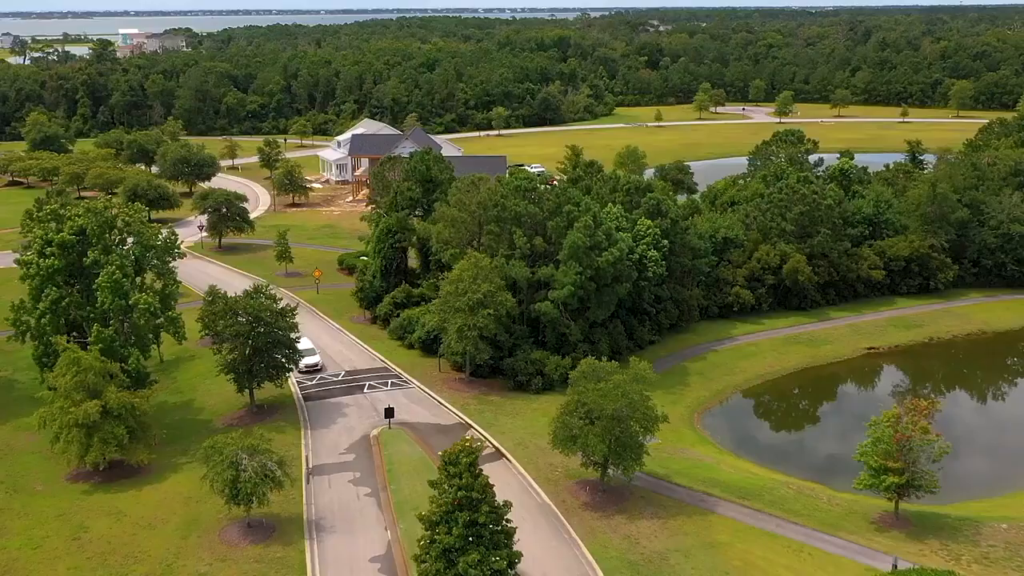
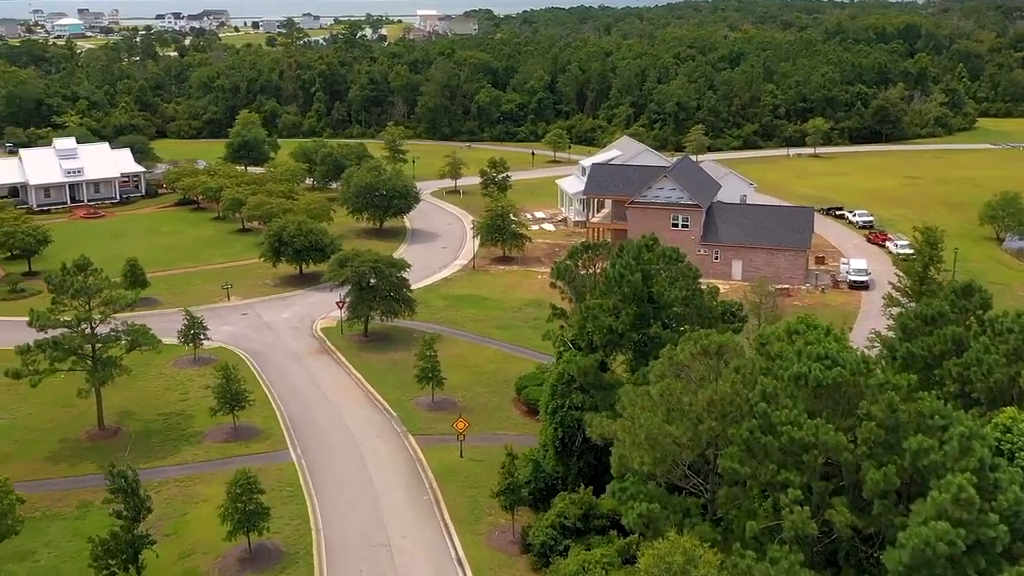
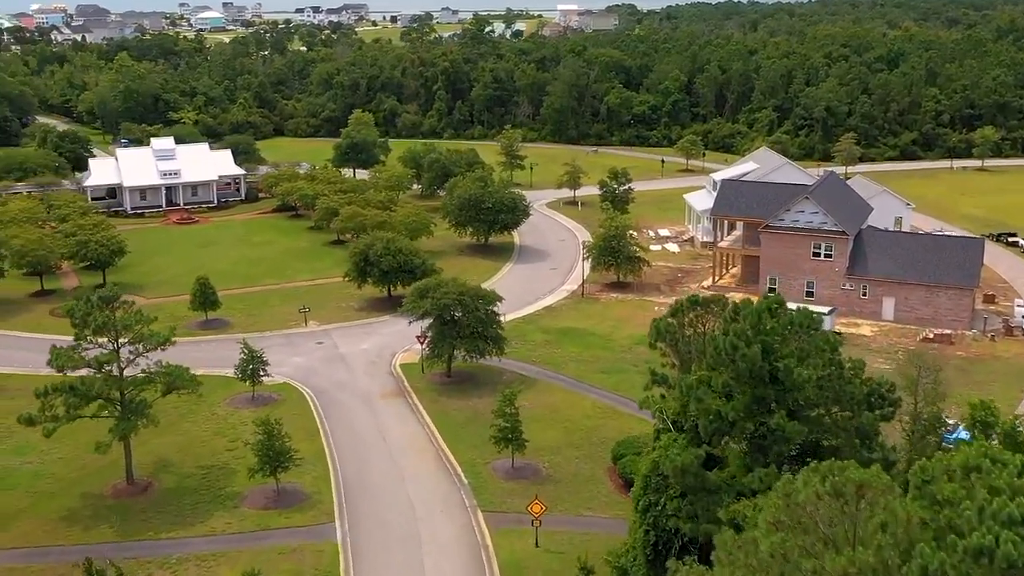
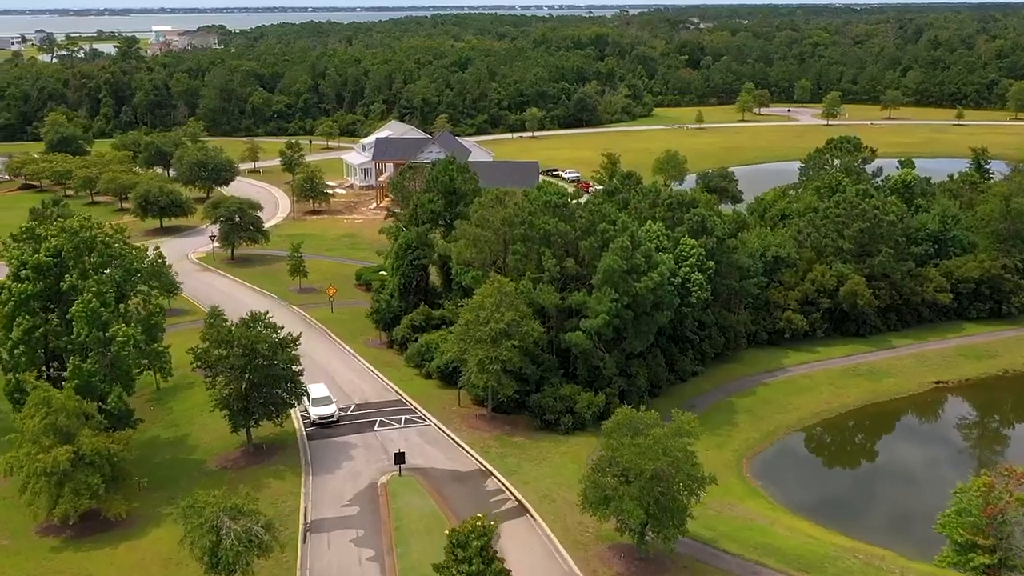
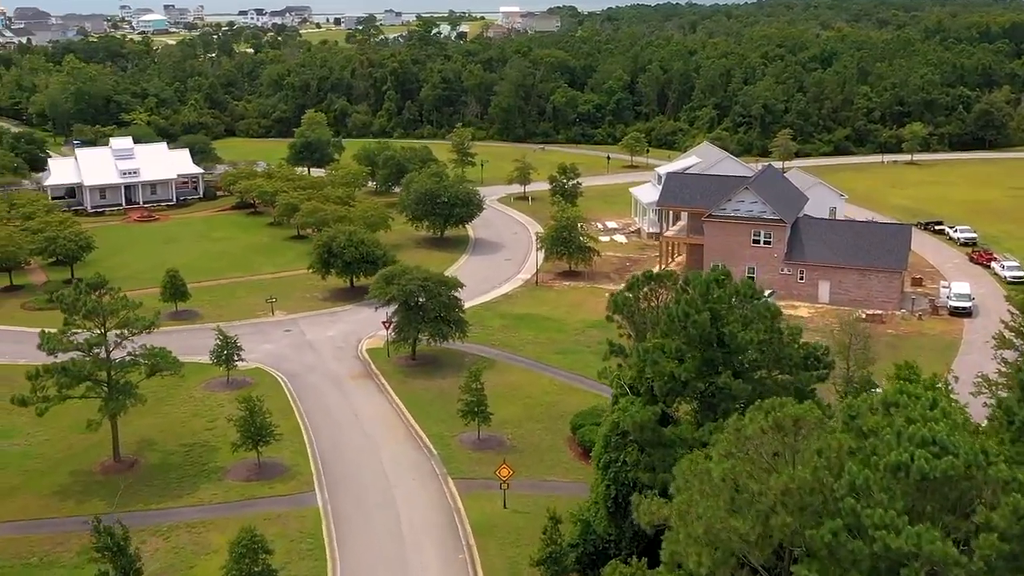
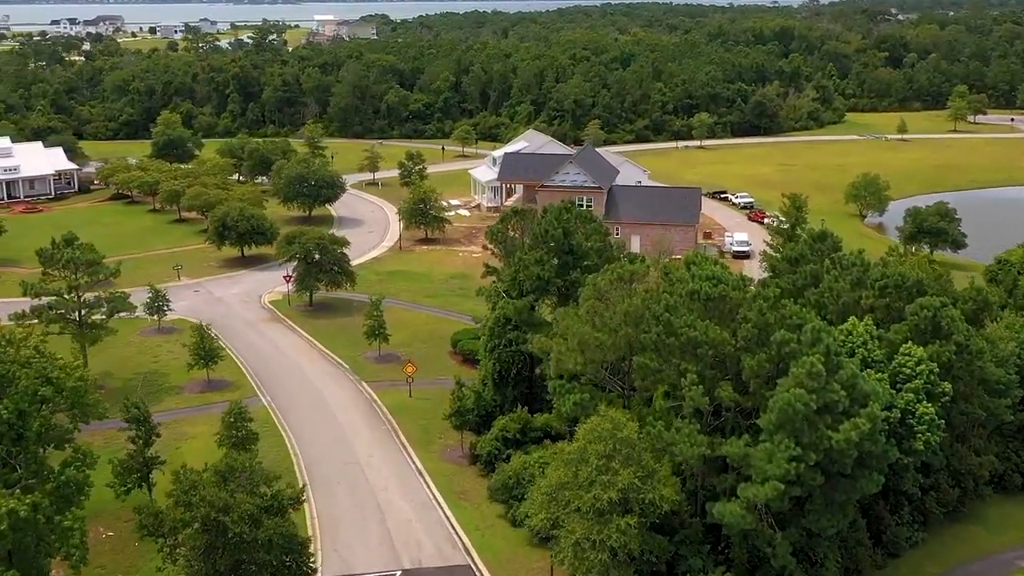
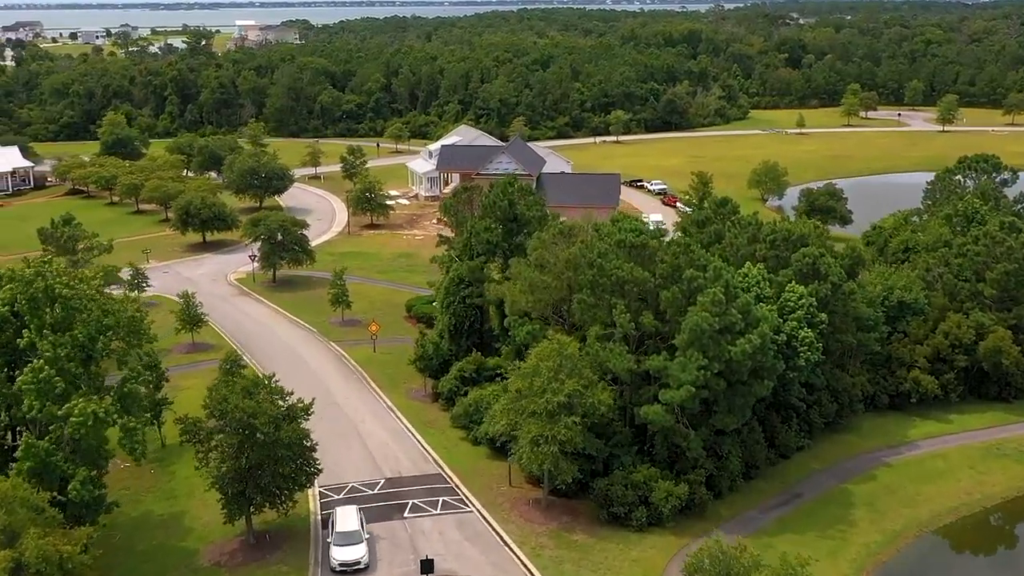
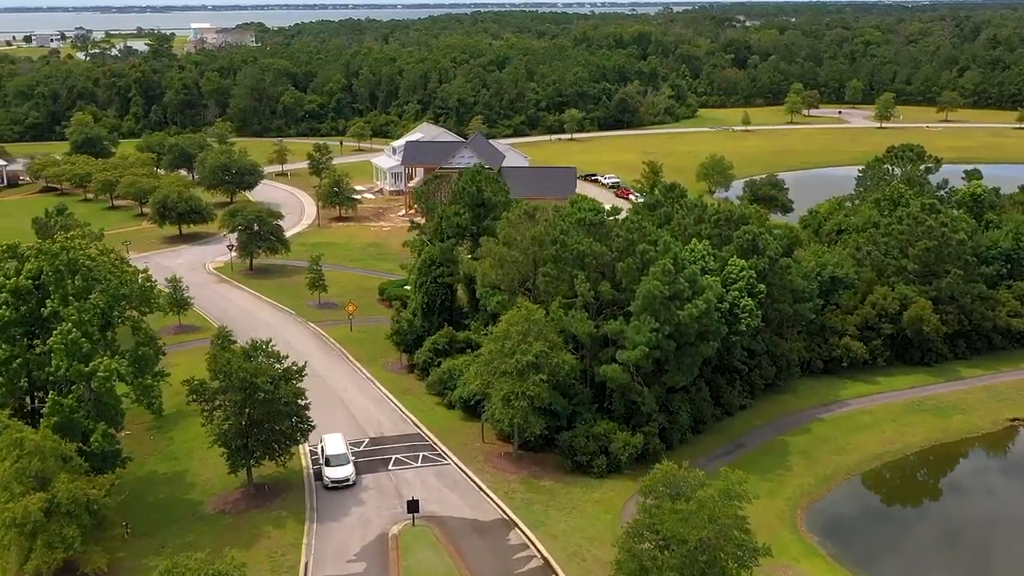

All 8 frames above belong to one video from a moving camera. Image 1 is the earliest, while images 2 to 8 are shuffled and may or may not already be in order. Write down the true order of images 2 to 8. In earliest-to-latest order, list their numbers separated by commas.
4, 8, 7, 6, 2, 5, 3
